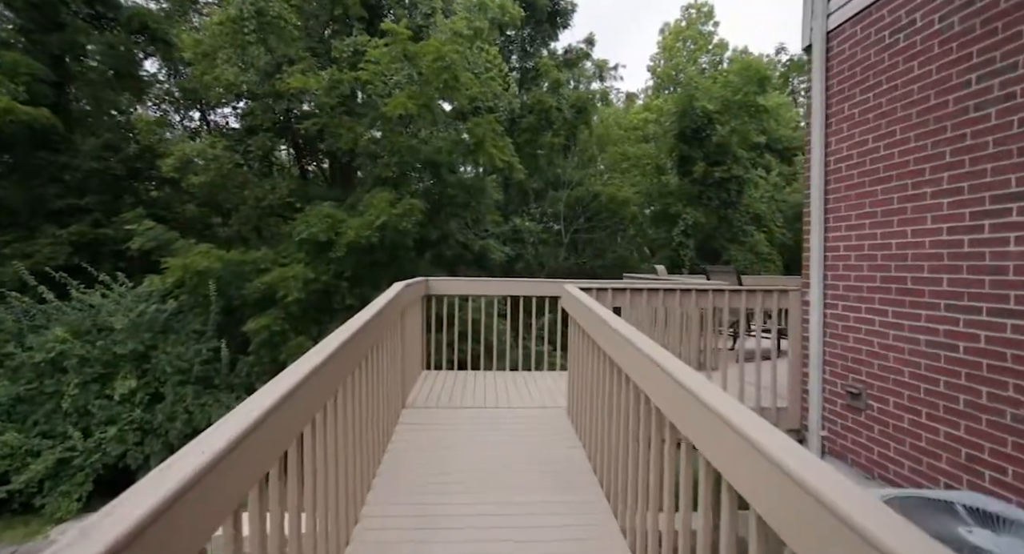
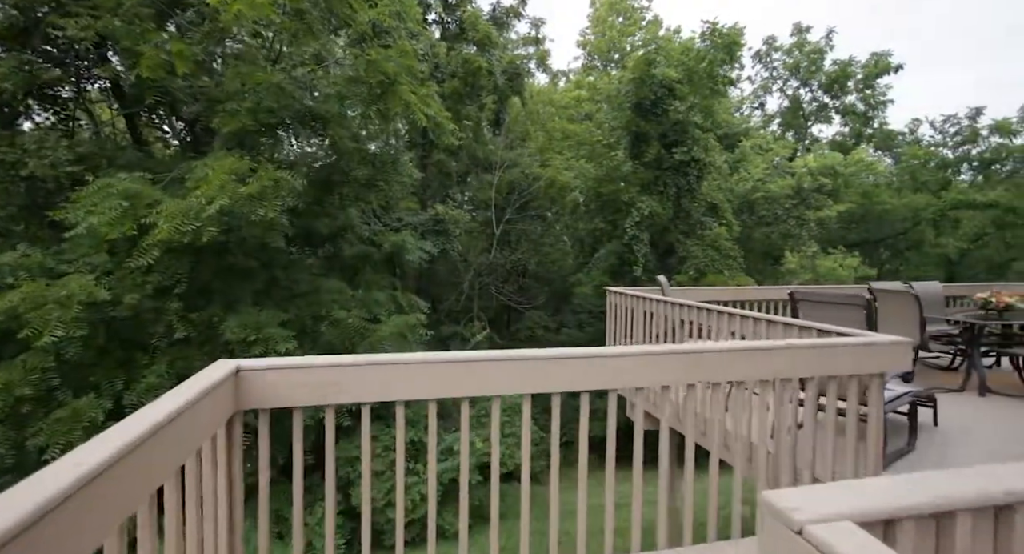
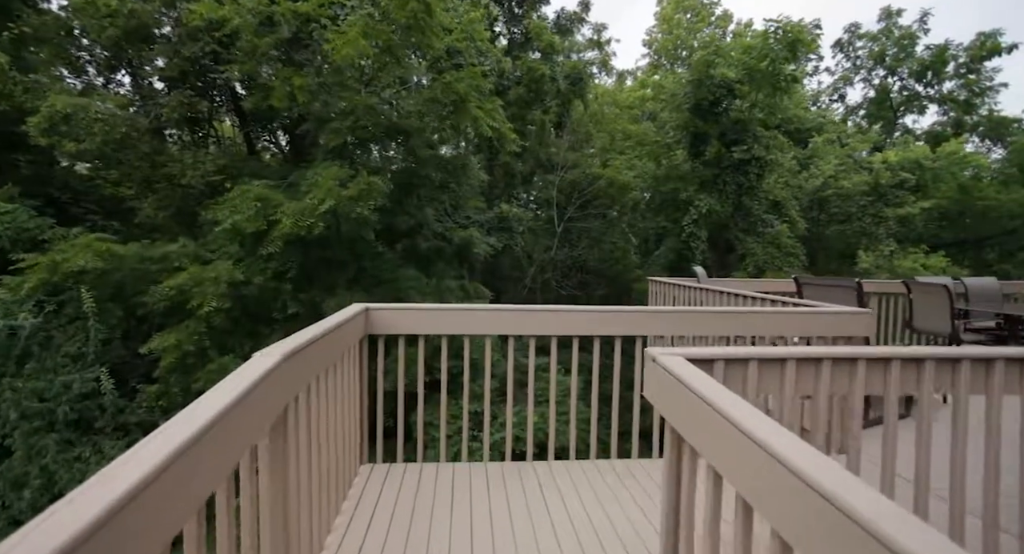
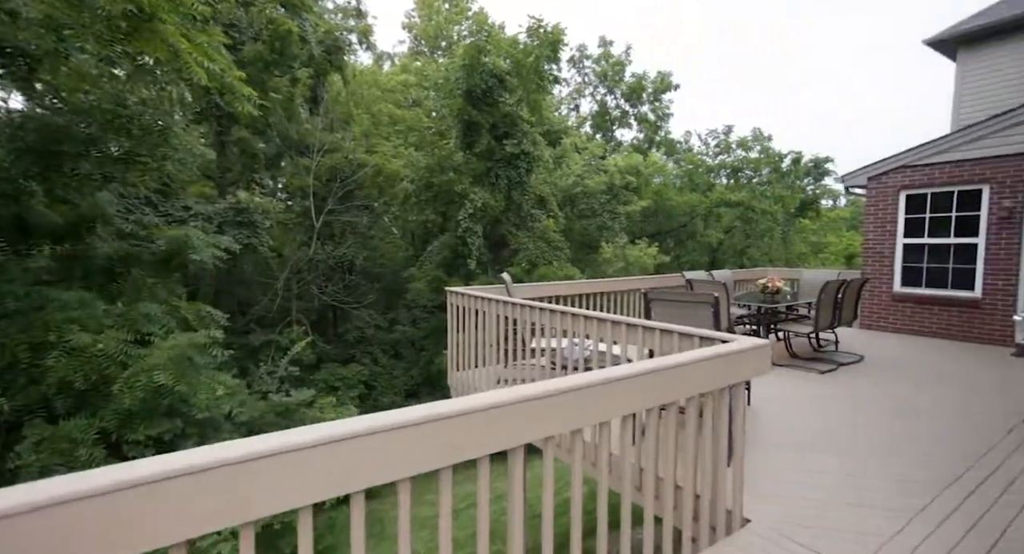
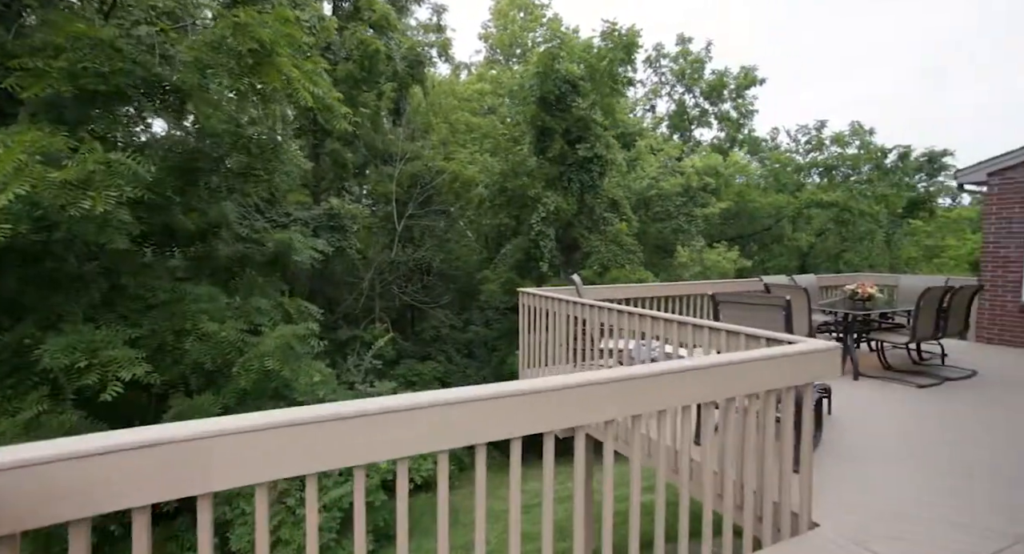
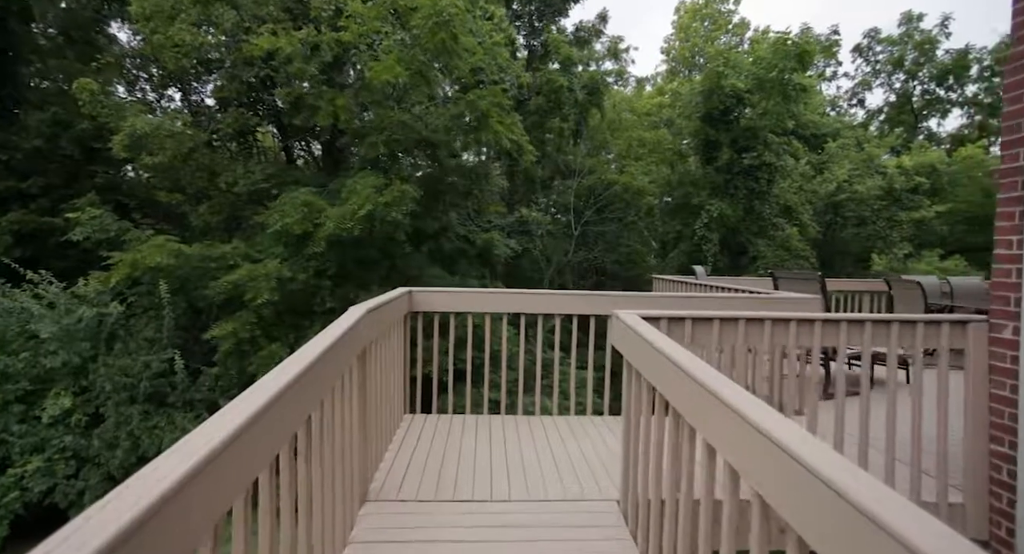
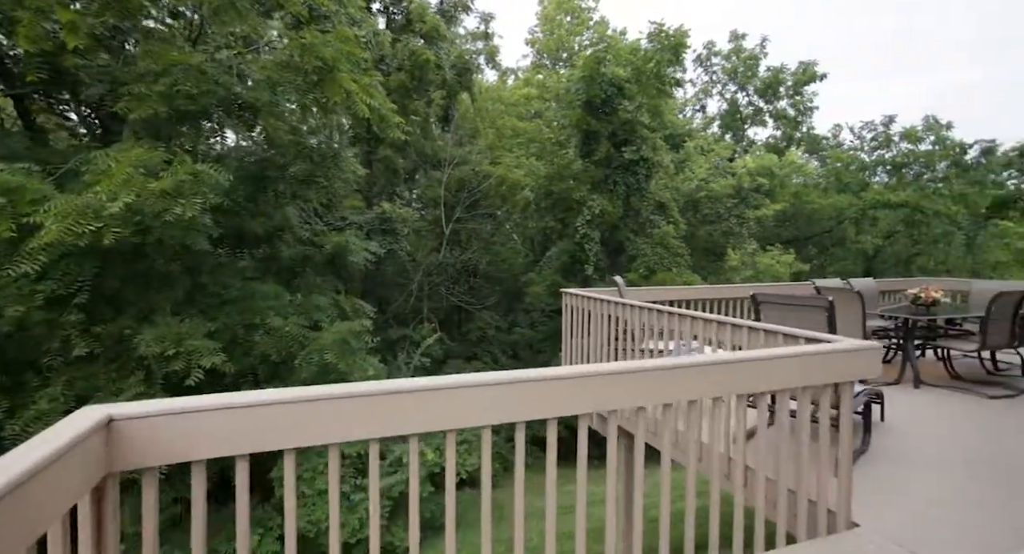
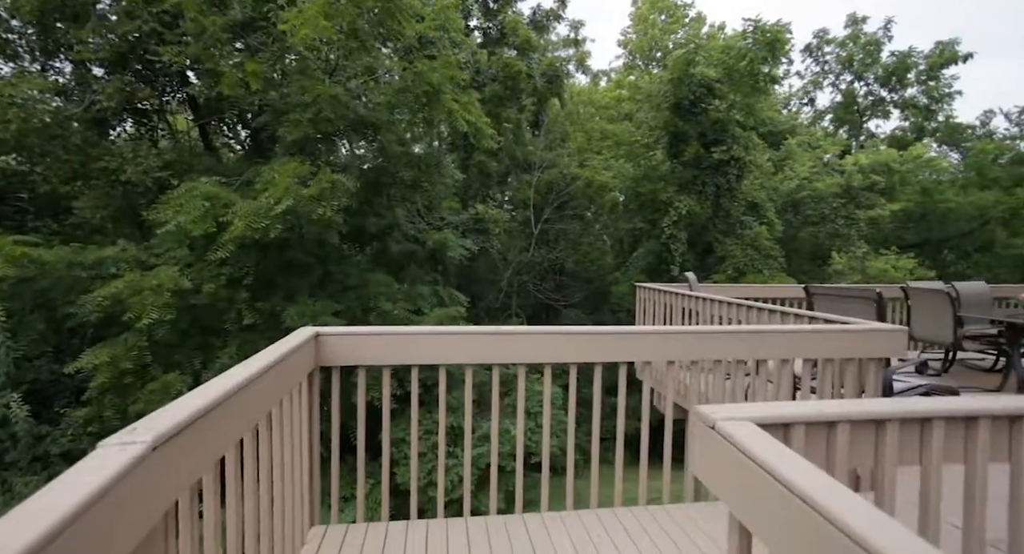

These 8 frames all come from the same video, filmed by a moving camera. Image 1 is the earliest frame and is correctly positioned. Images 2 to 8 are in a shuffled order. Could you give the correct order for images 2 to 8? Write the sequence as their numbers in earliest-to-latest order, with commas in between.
6, 3, 8, 2, 7, 5, 4
